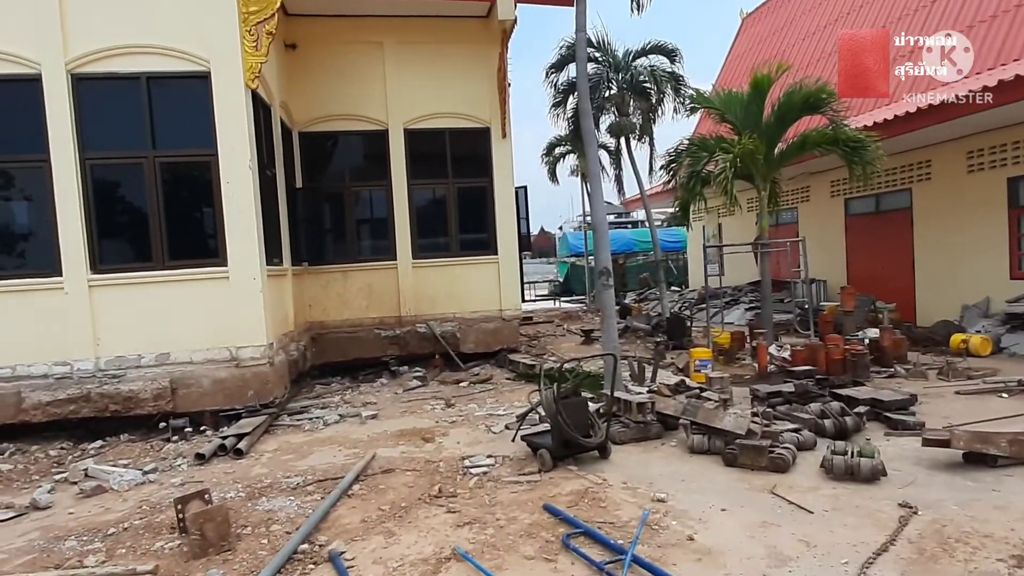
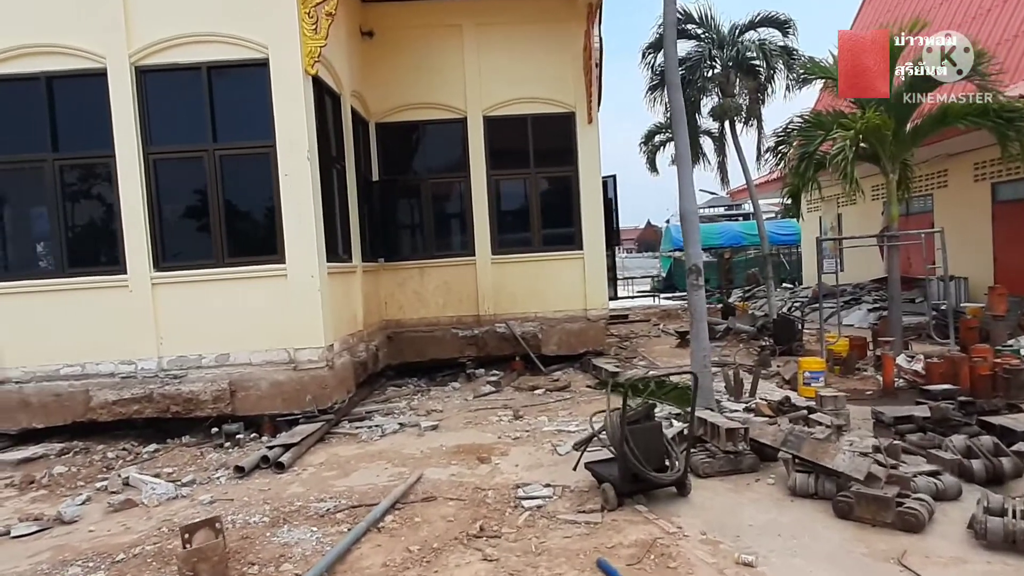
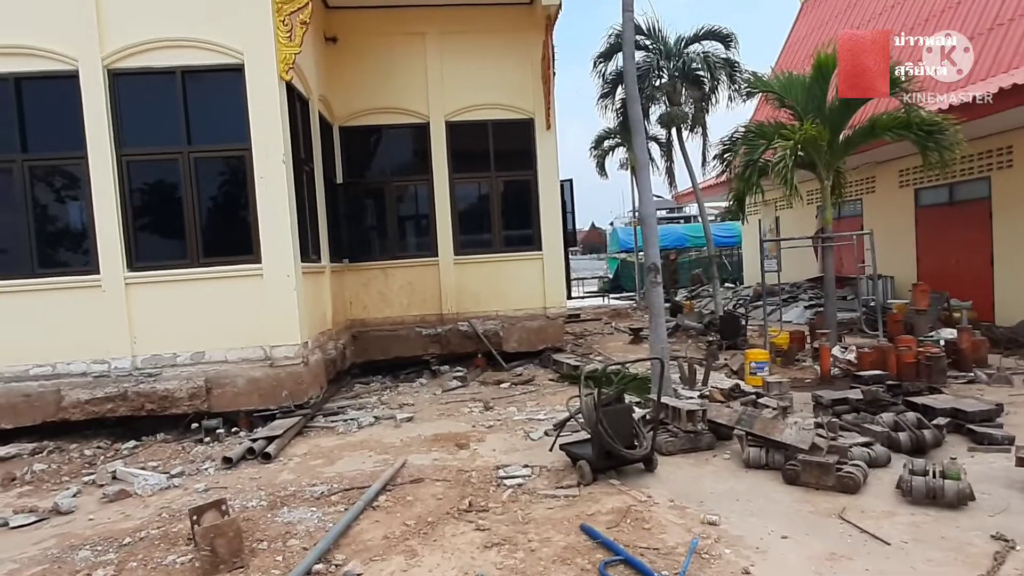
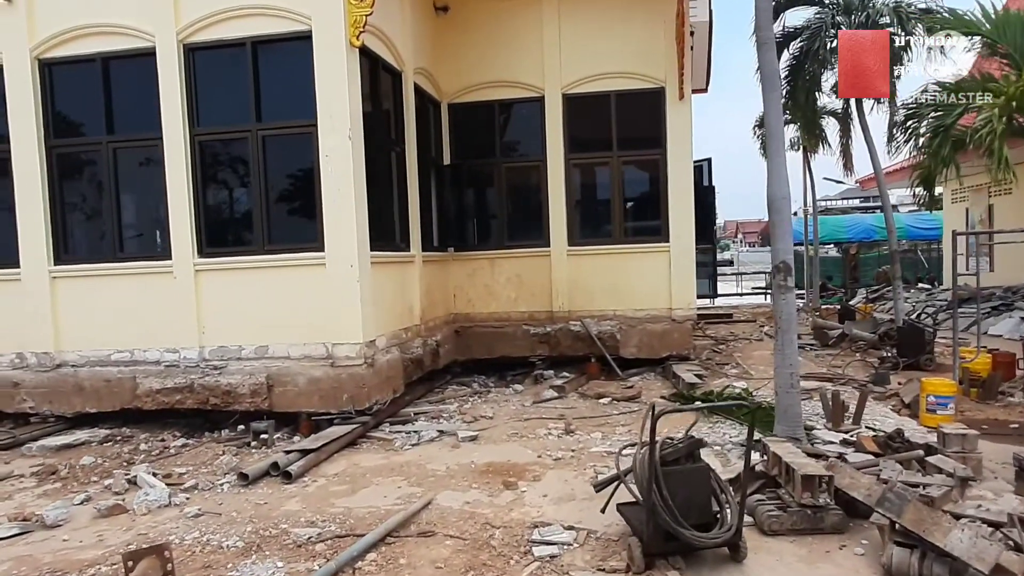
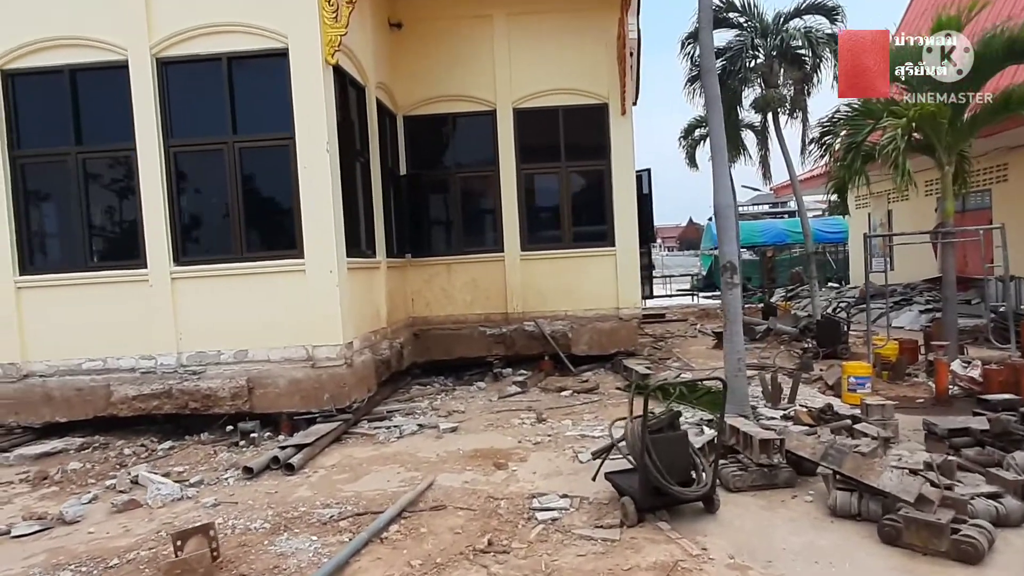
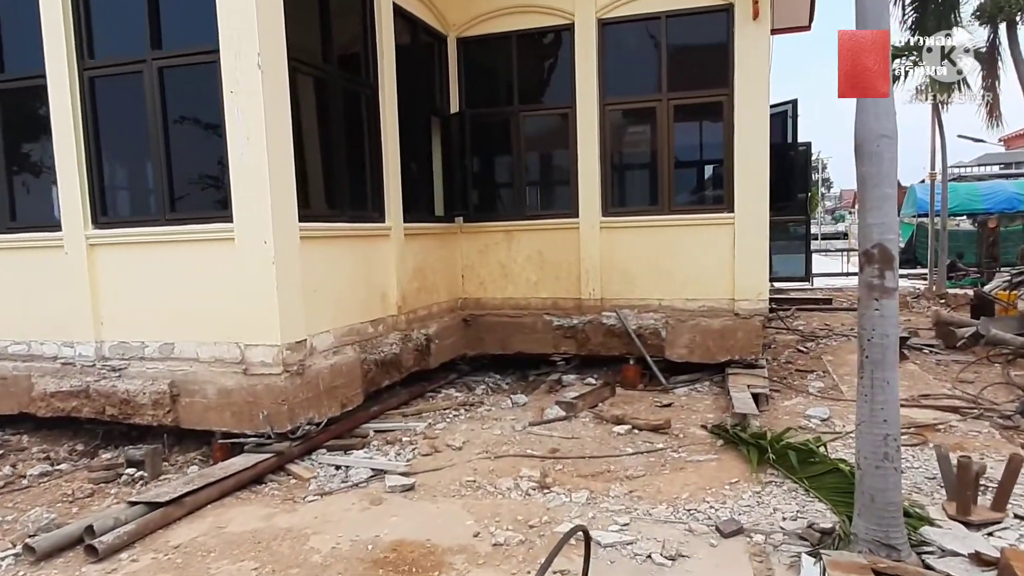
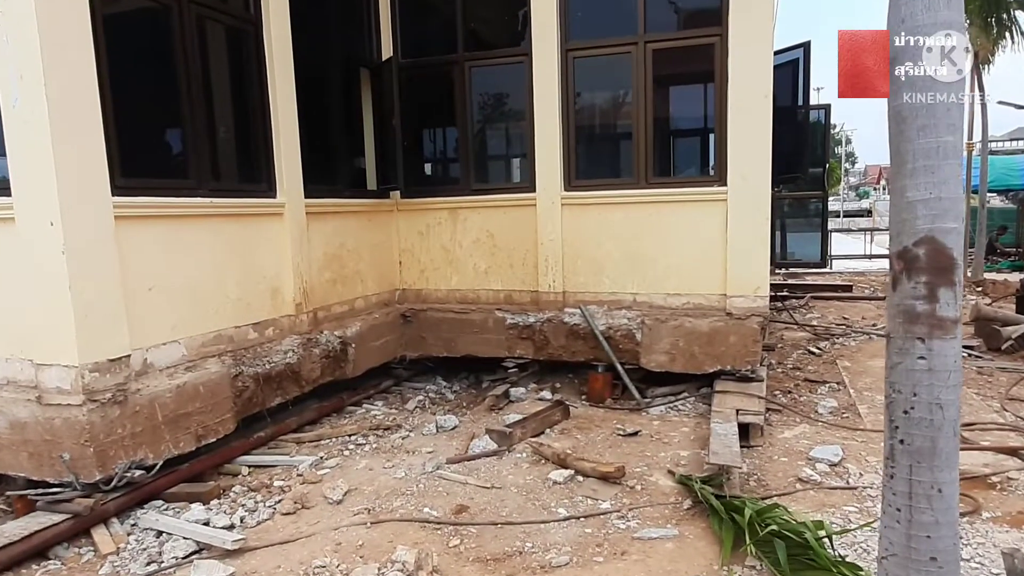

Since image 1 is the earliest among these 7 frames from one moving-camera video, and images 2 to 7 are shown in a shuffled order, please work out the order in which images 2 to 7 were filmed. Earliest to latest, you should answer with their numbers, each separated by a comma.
3, 2, 5, 4, 6, 7
